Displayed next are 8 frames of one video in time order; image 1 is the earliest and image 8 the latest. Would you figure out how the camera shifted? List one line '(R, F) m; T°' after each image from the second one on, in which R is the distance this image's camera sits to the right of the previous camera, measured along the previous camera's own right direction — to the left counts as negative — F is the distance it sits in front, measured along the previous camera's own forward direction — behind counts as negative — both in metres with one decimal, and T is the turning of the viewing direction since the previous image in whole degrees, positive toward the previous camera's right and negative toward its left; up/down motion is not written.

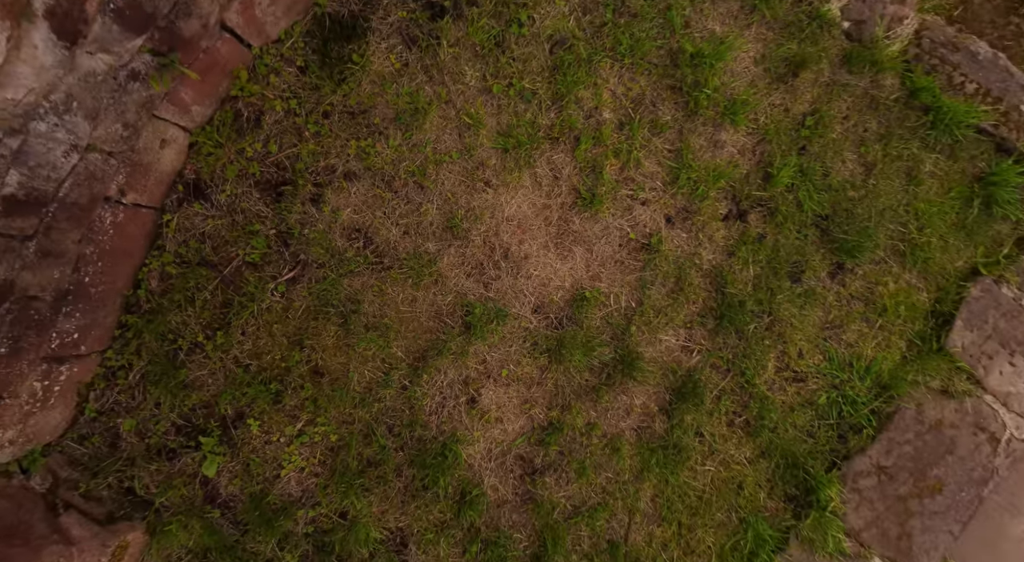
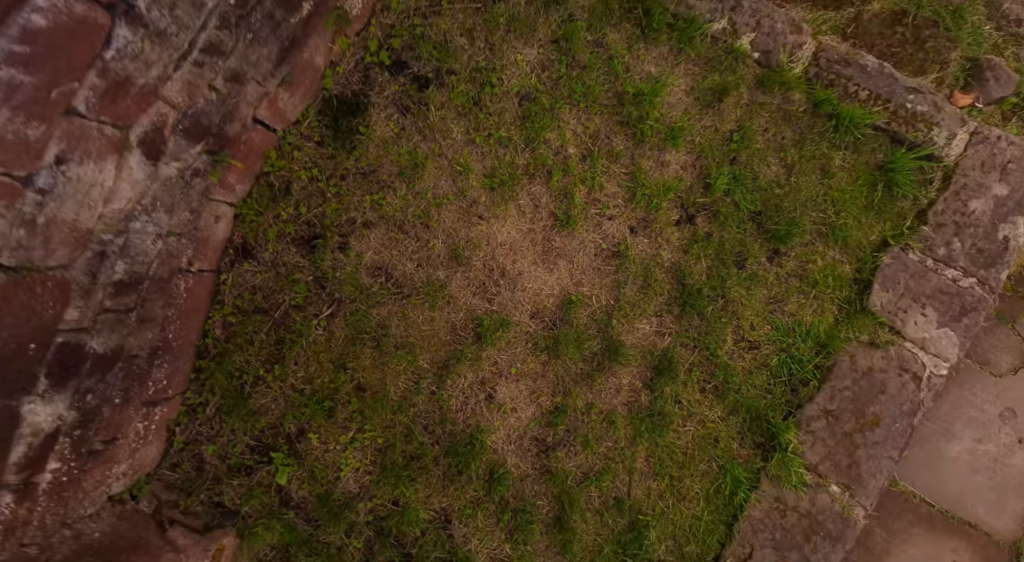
(0.0, -0.5) m; 0°
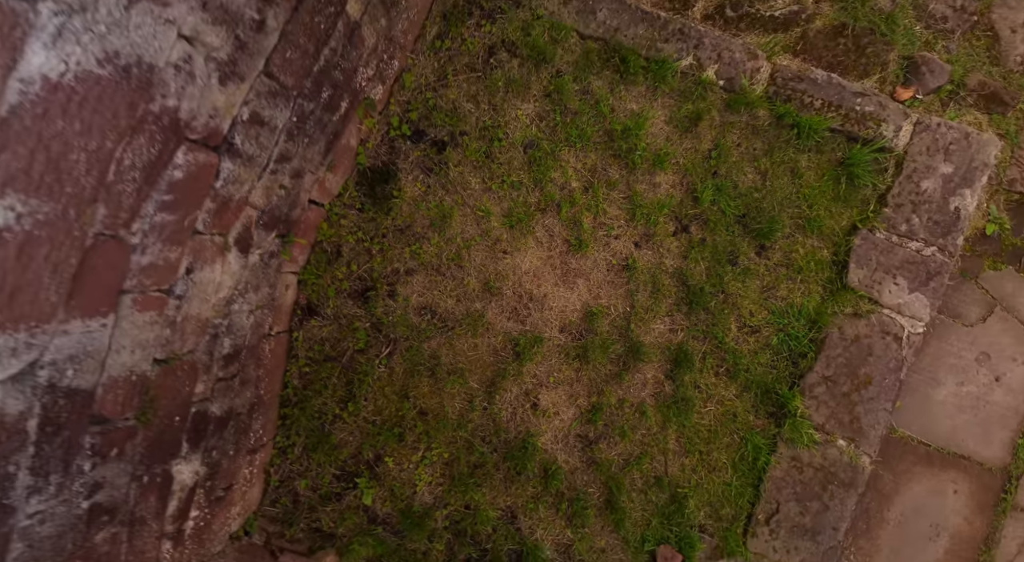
(-0.1, -0.4) m; 0°
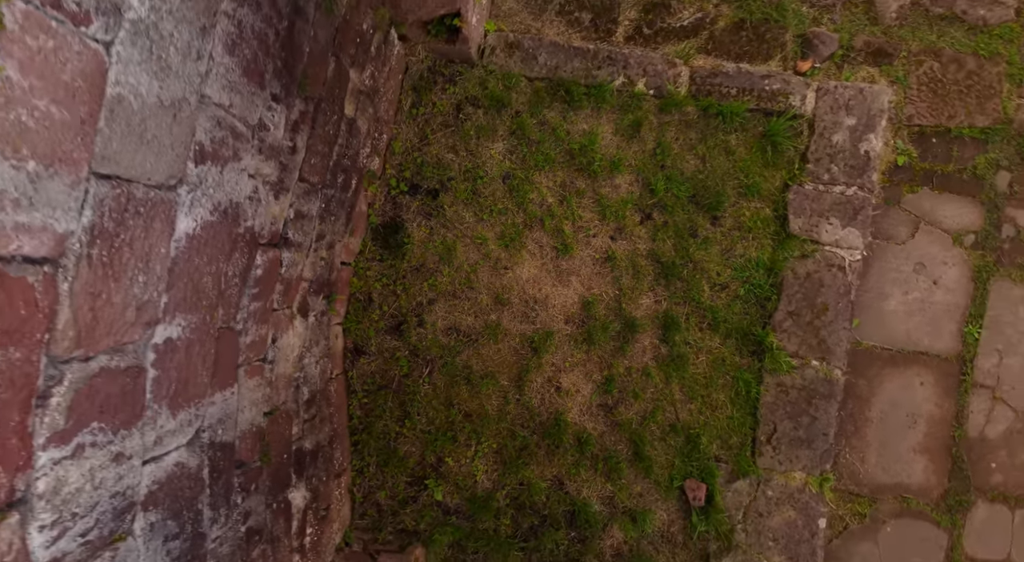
(0.0, -0.6) m; 0°
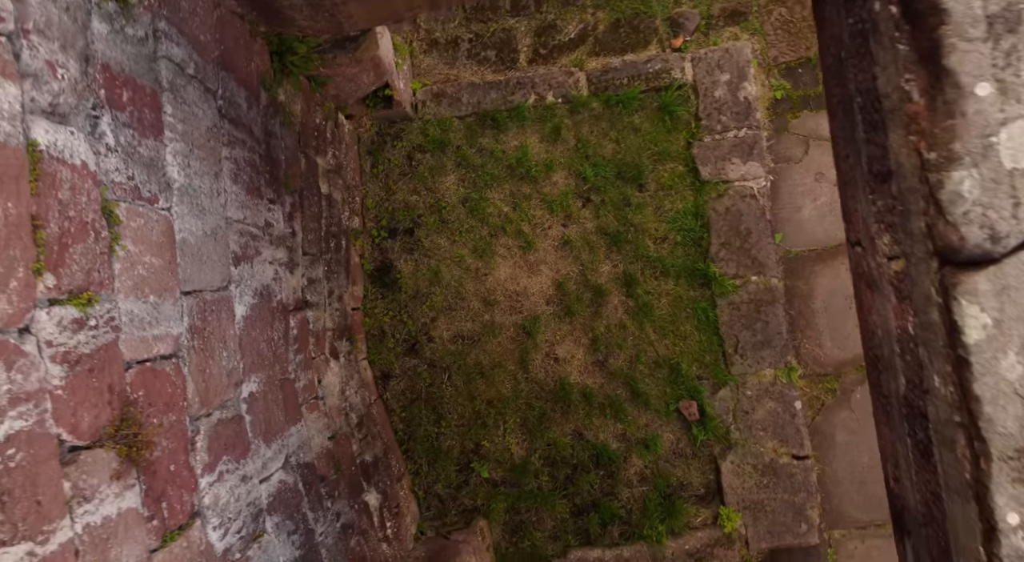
(+0.1, -0.7) m; 0°
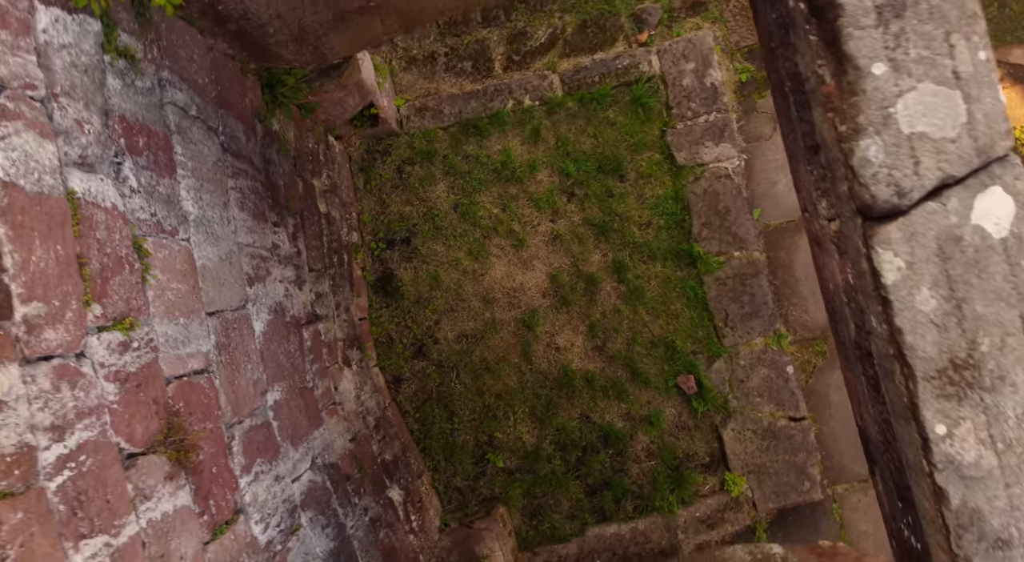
(0.0, -0.2) m; 0°
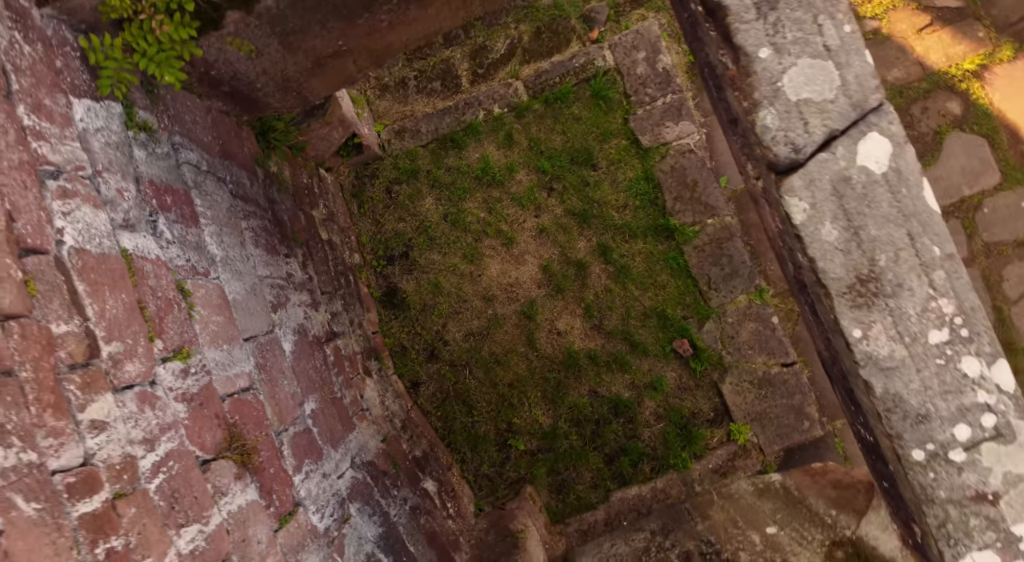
(0.0, -0.3) m; 0°
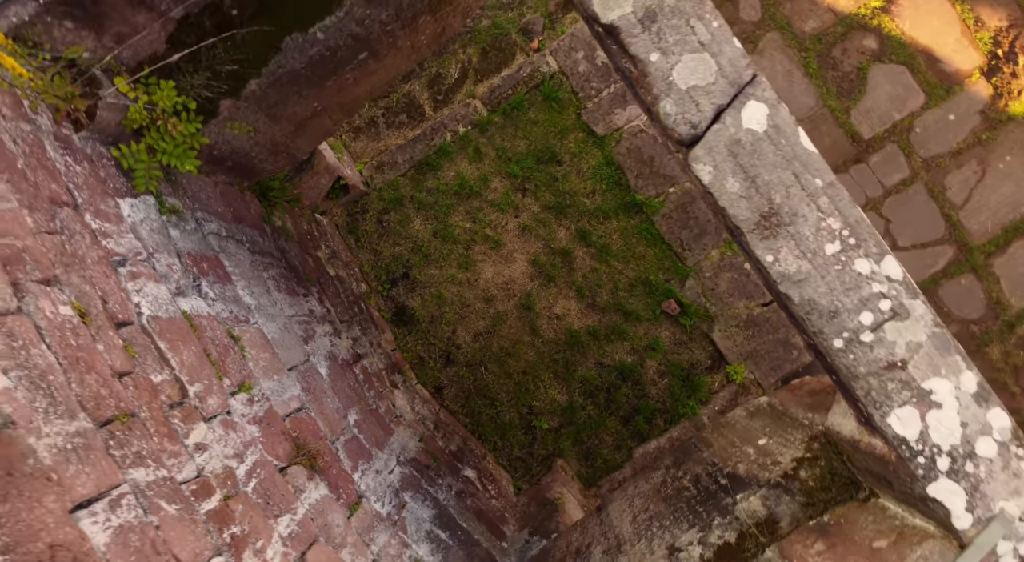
(+0.1, -0.5) m; 0°
